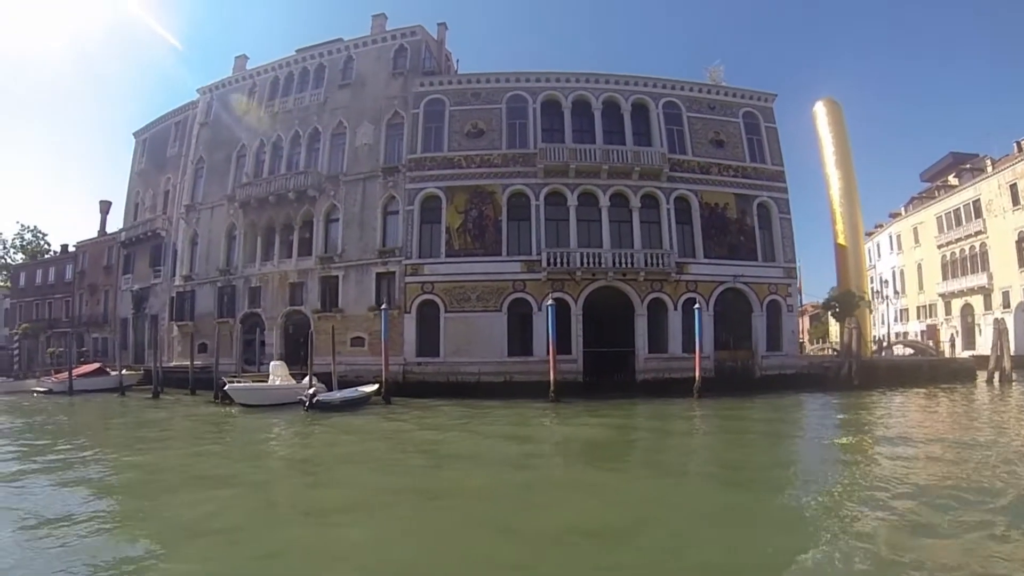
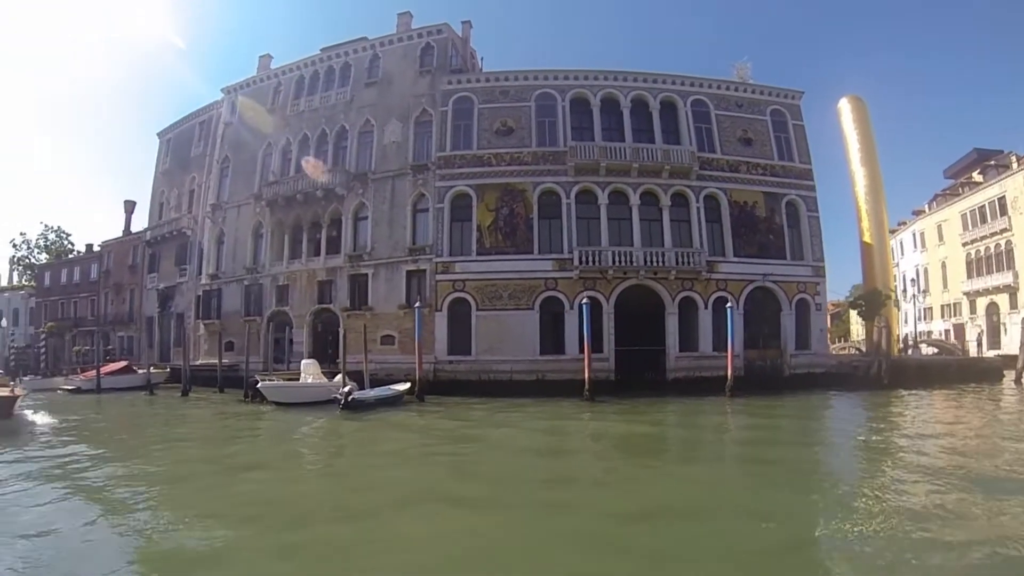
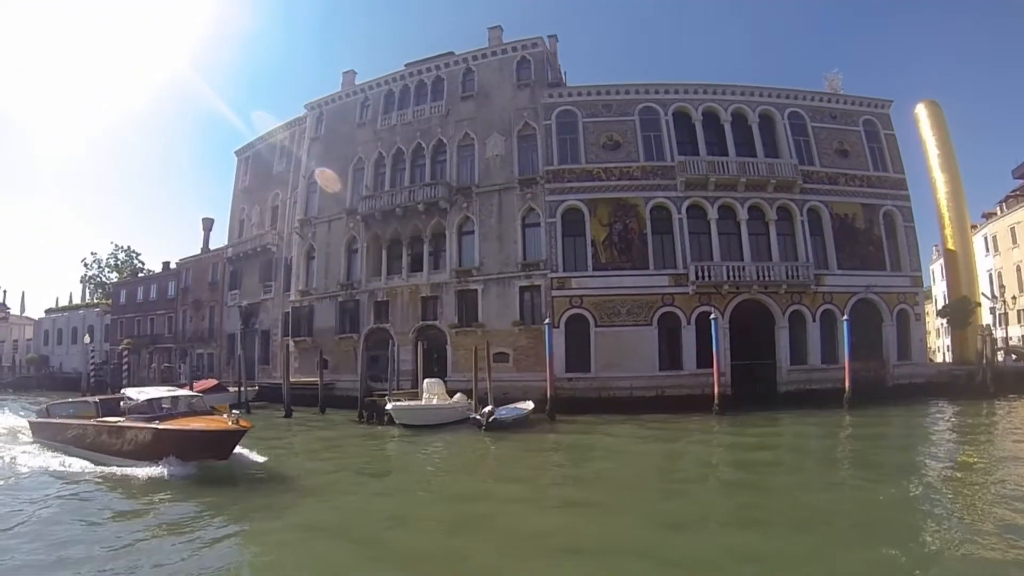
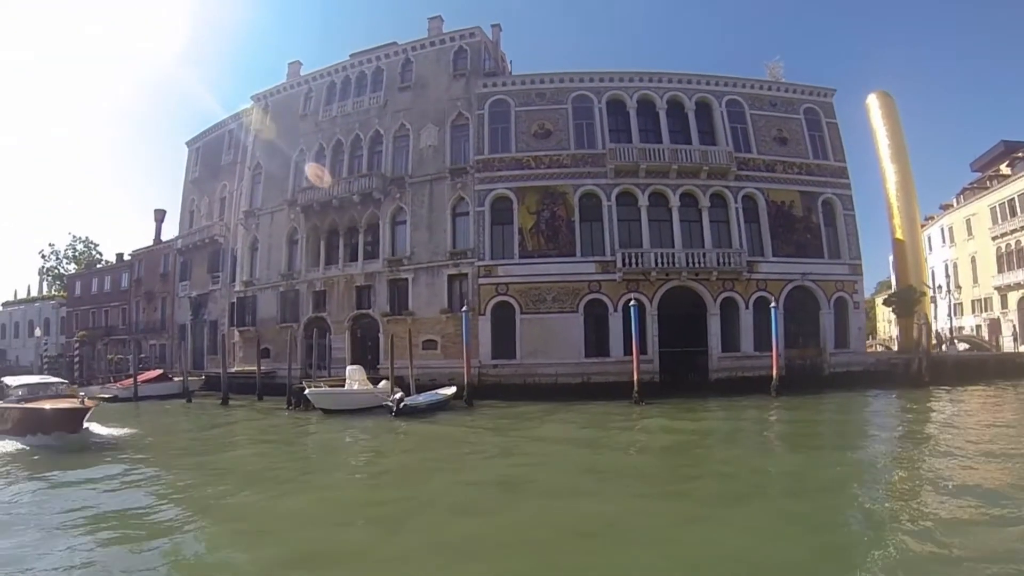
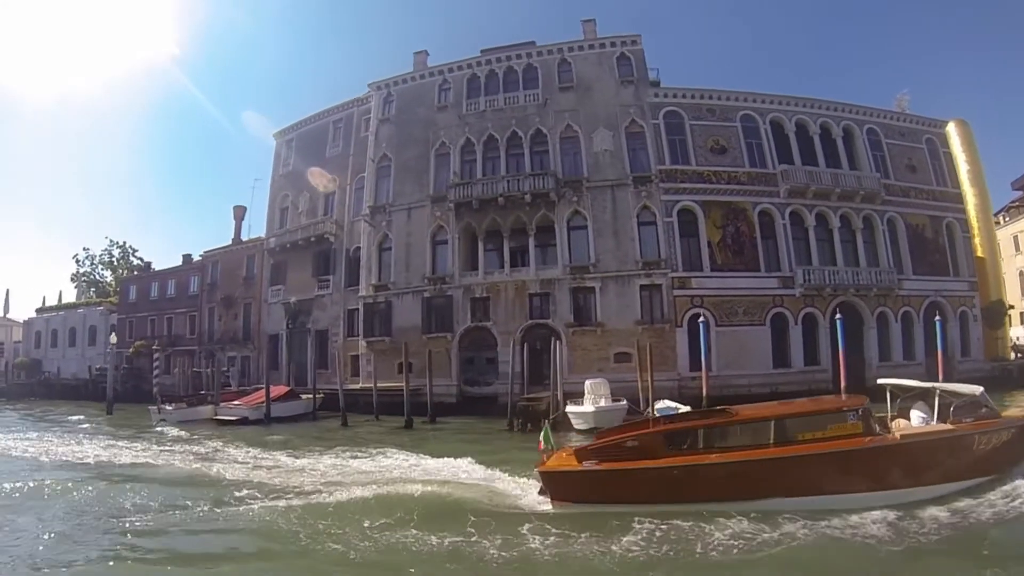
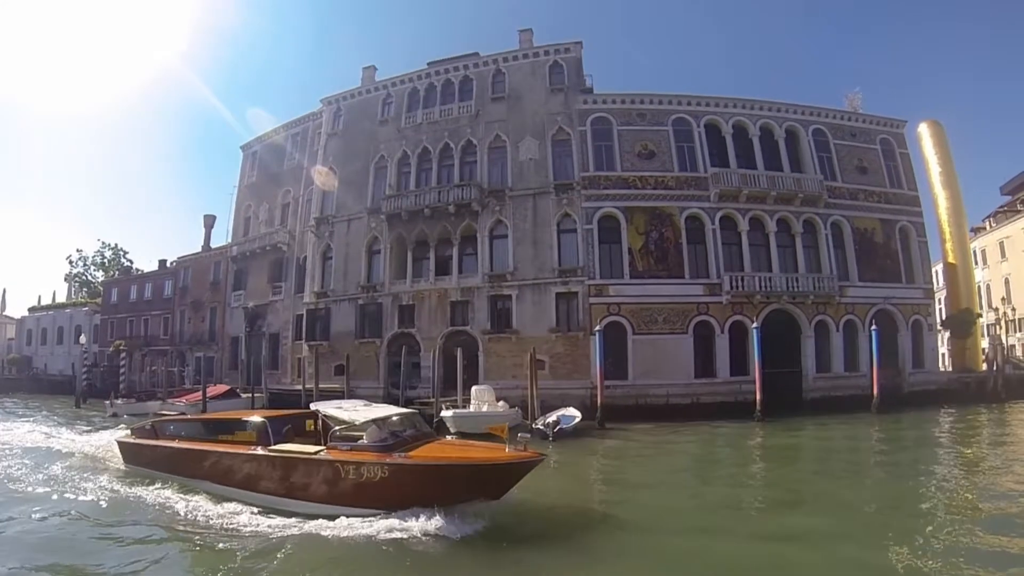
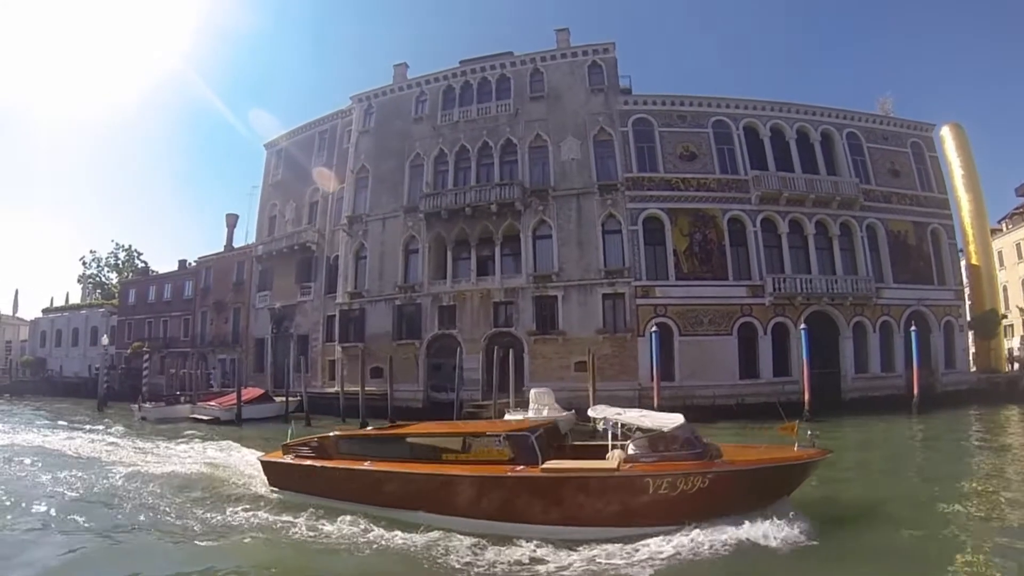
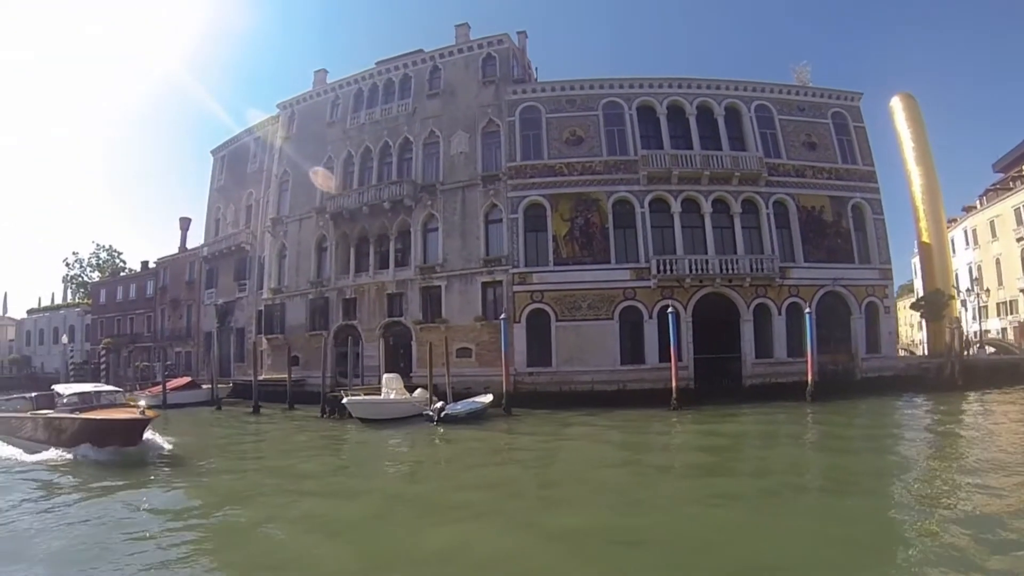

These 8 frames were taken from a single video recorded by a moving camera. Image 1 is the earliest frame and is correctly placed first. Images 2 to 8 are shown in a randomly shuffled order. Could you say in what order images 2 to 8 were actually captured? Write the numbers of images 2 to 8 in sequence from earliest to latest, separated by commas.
2, 4, 8, 3, 6, 7, 5
